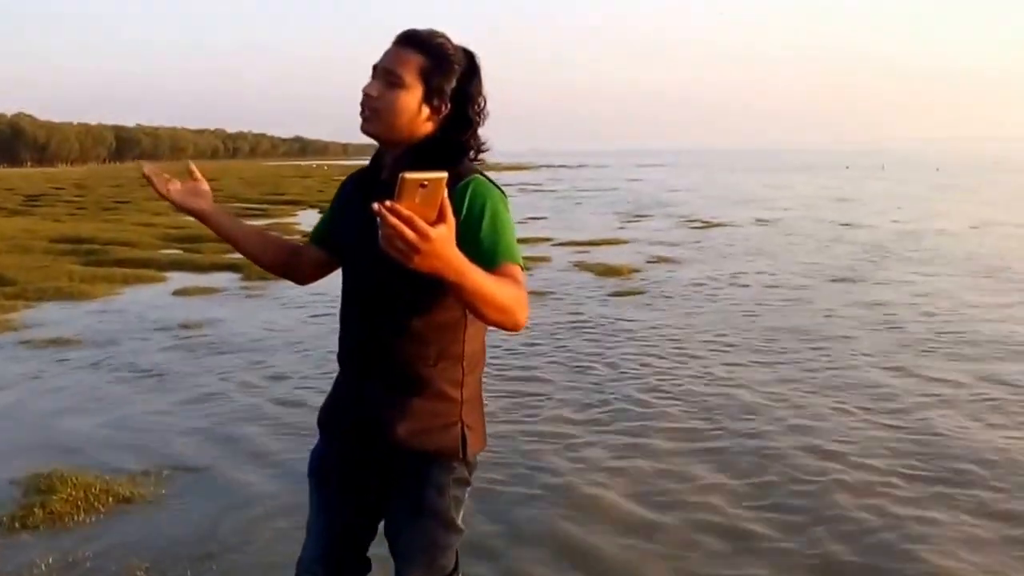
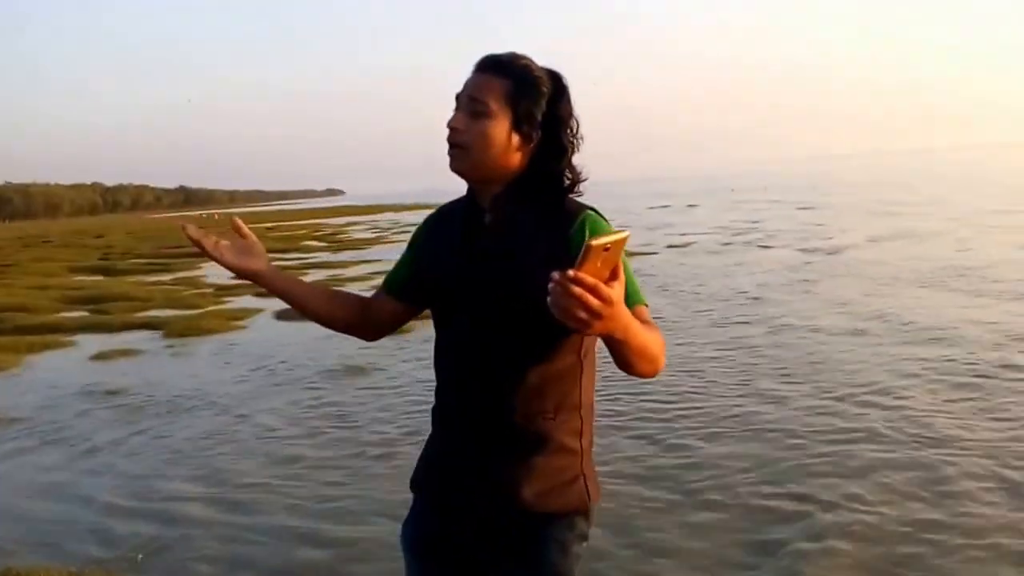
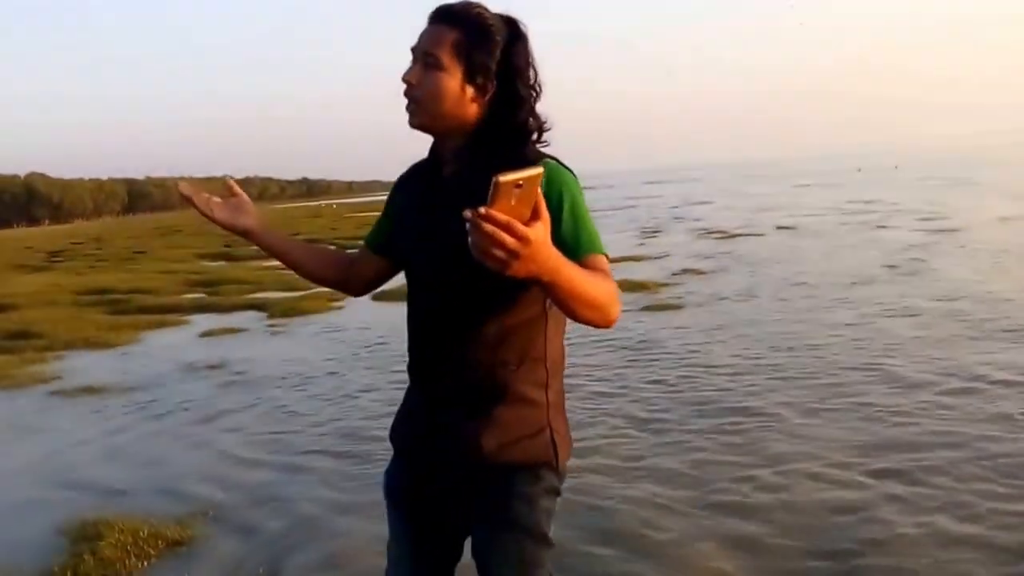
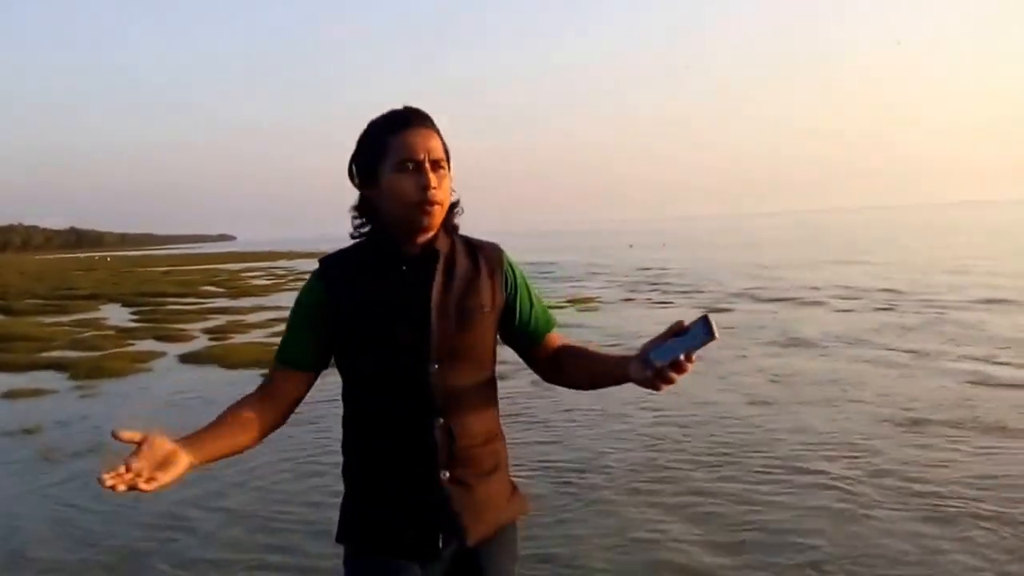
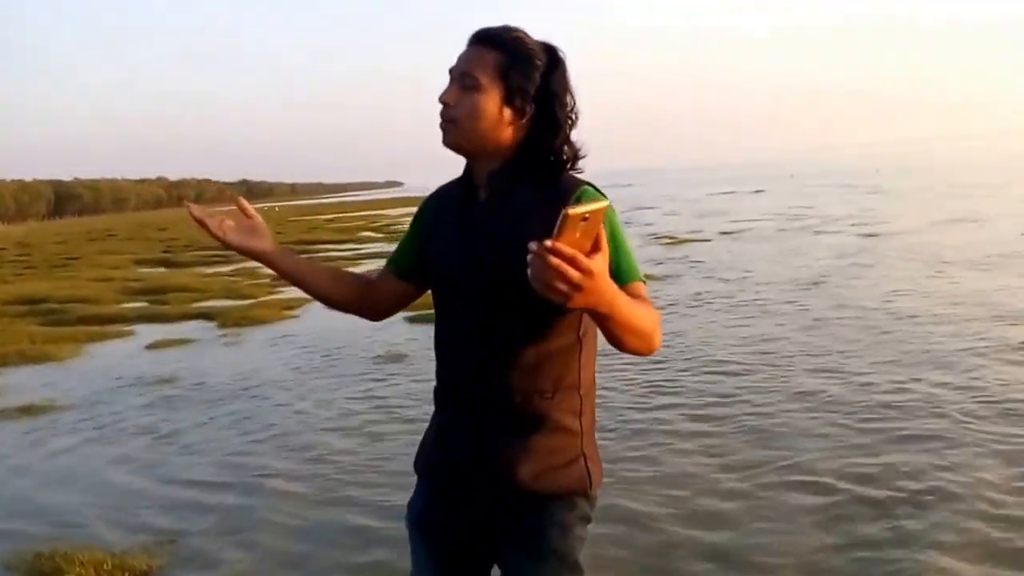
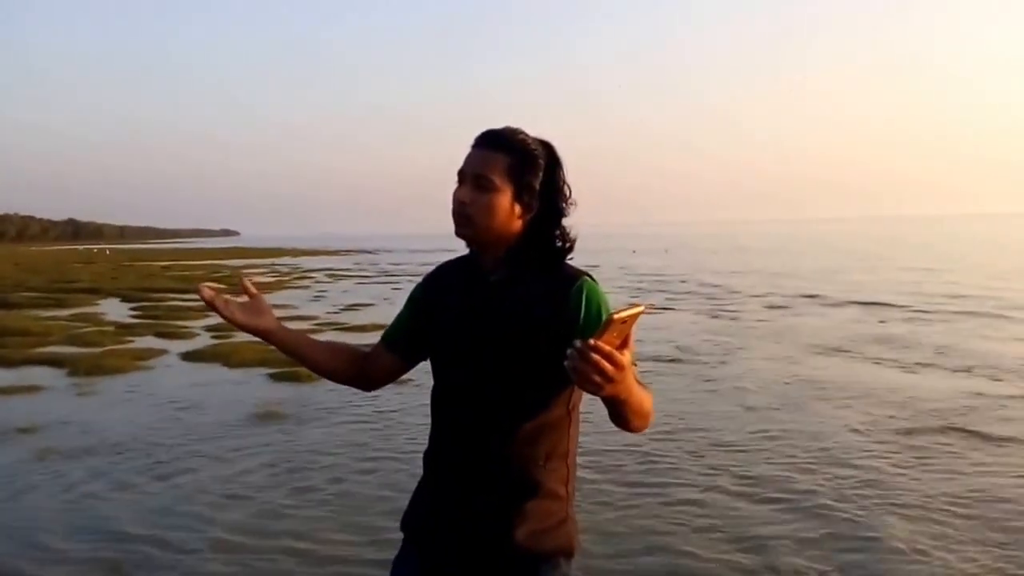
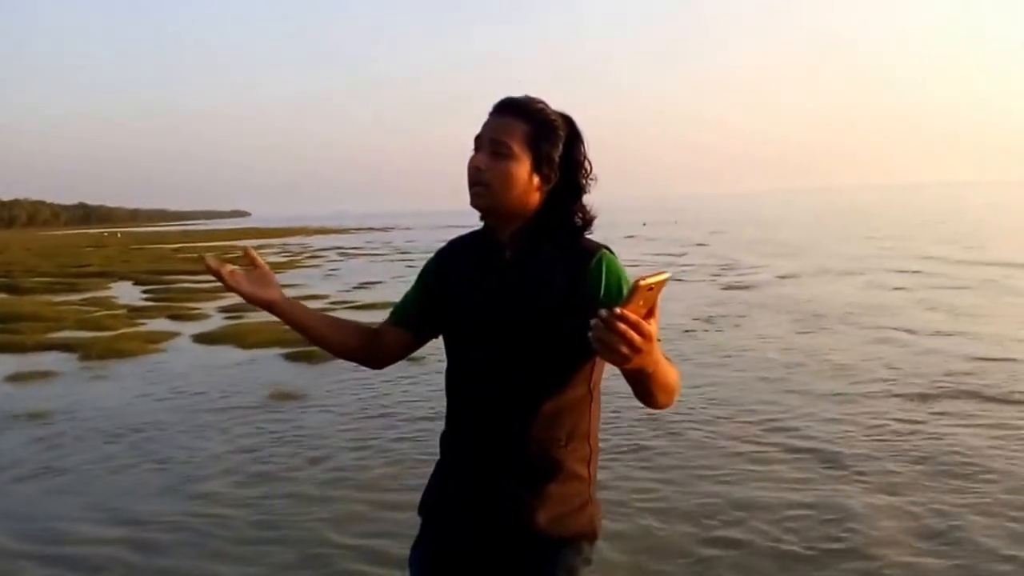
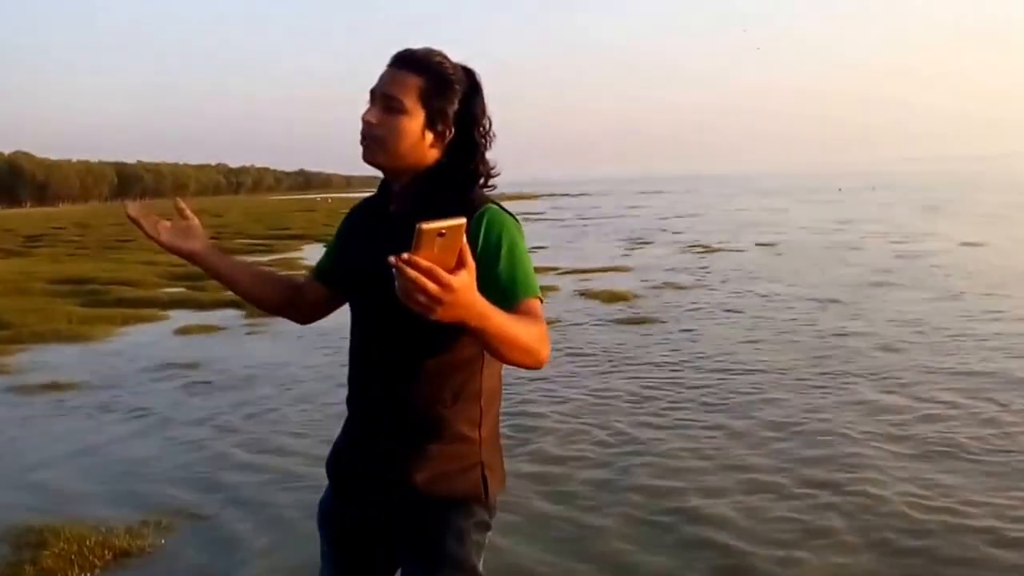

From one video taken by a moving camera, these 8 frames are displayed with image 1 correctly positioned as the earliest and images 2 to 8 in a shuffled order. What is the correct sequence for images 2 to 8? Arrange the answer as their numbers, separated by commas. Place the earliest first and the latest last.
8, 3, 5, 2, 7, 6, 4
